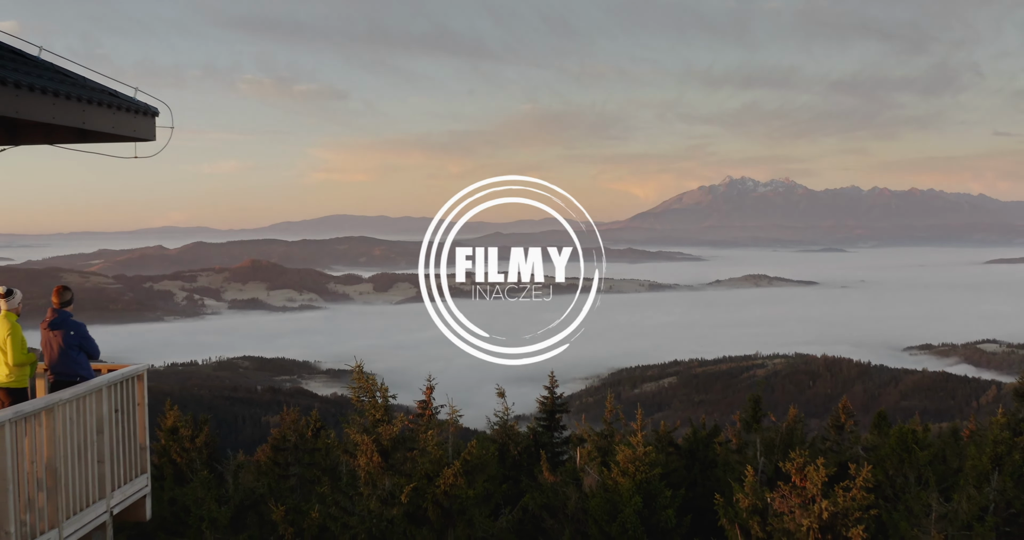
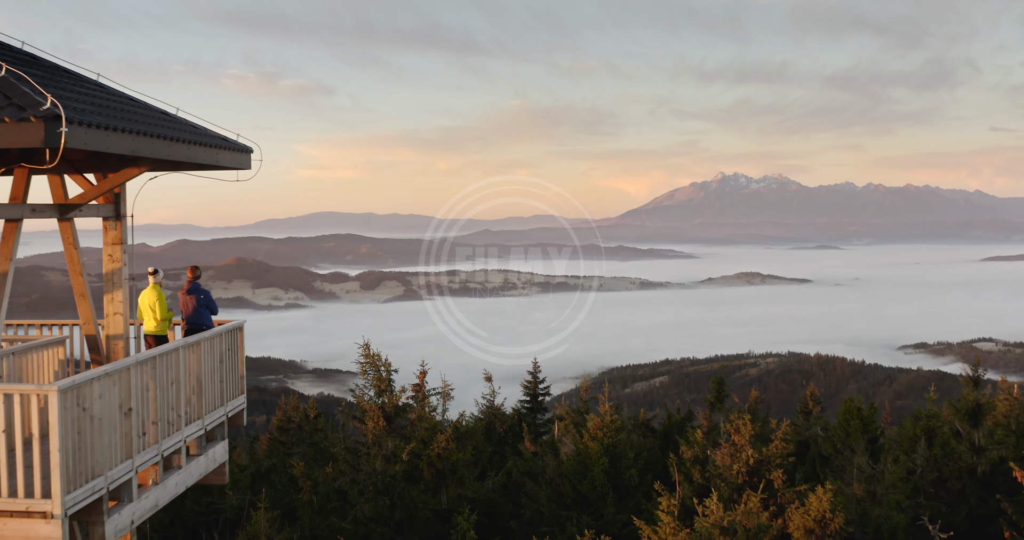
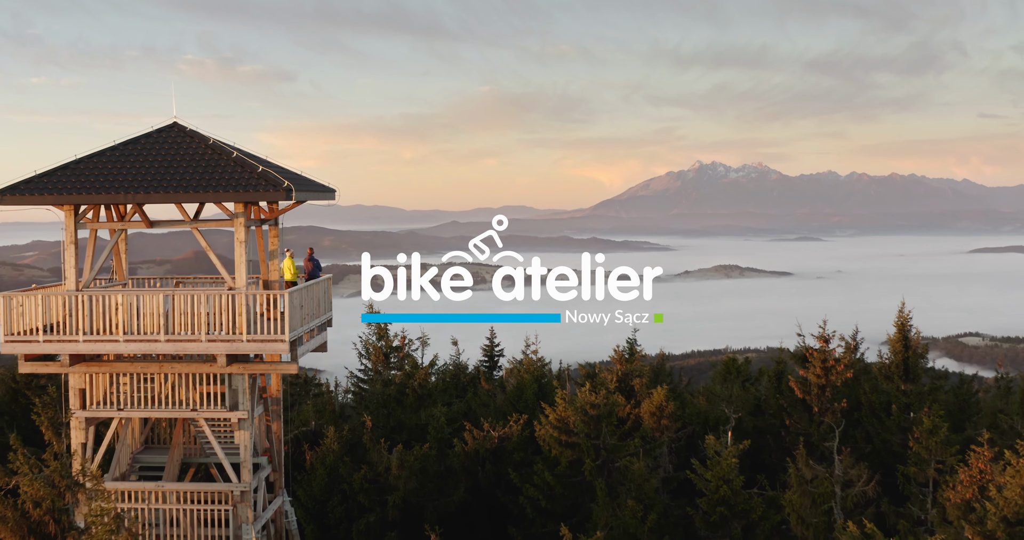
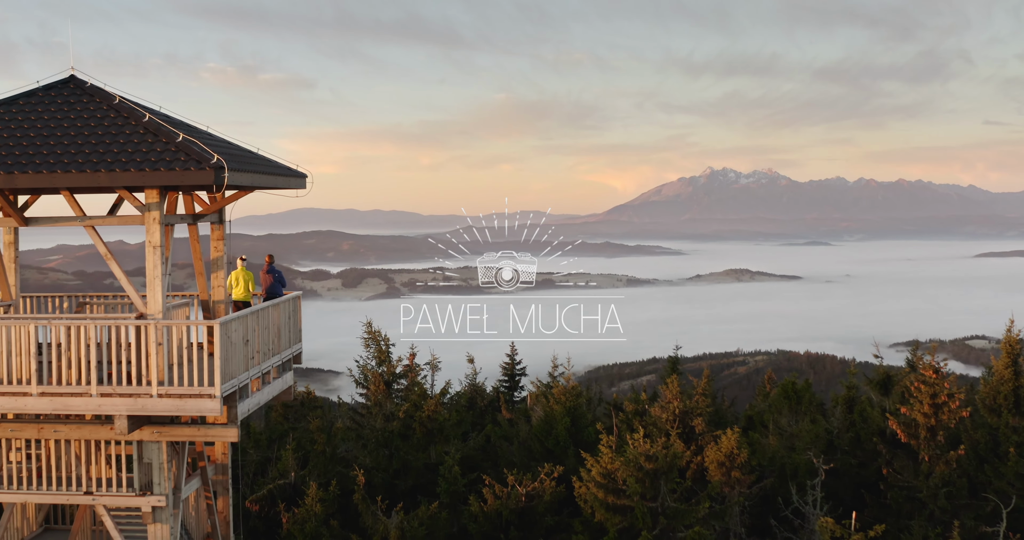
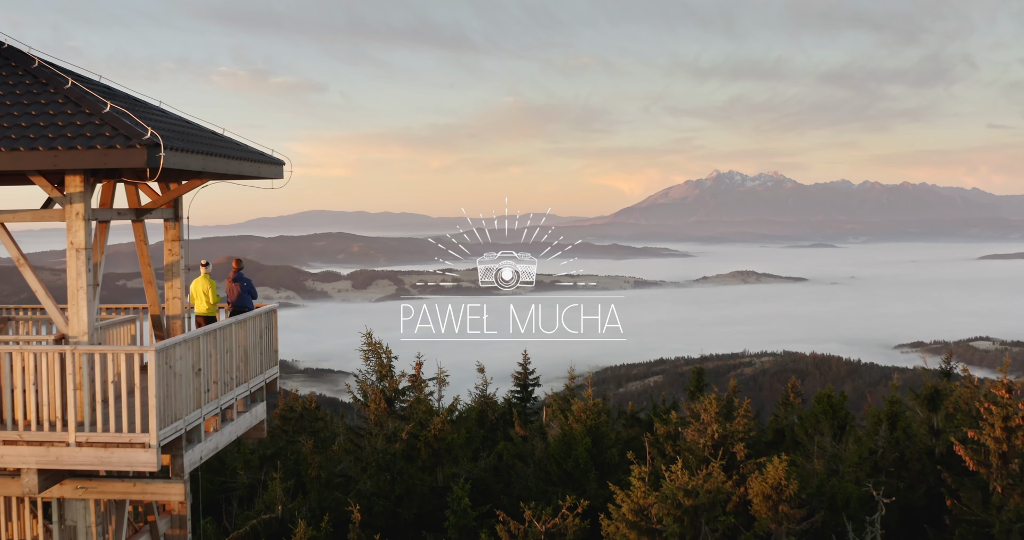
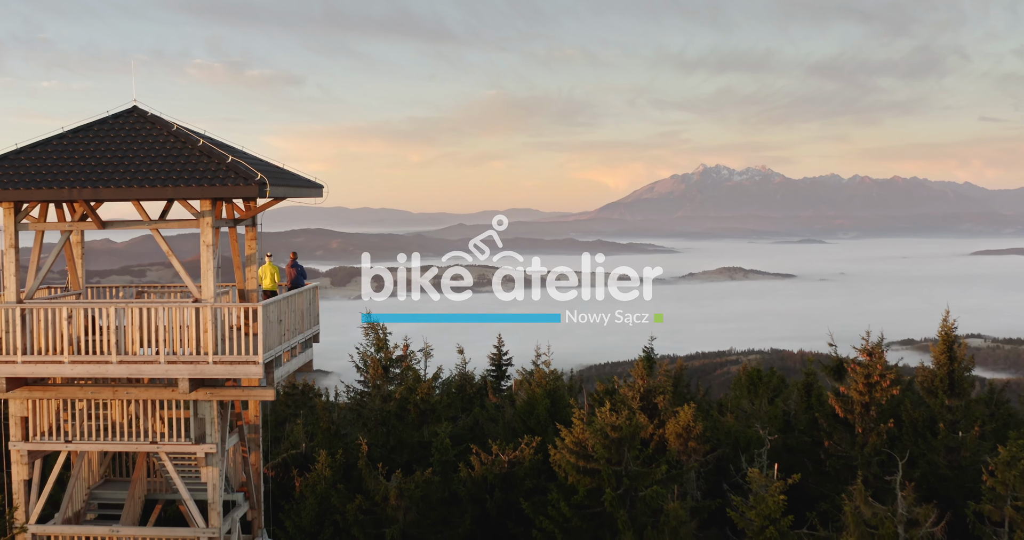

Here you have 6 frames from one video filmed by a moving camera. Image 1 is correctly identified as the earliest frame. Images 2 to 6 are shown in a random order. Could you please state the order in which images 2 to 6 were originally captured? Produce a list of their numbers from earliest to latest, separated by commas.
2, 5, 4, 6, 3
